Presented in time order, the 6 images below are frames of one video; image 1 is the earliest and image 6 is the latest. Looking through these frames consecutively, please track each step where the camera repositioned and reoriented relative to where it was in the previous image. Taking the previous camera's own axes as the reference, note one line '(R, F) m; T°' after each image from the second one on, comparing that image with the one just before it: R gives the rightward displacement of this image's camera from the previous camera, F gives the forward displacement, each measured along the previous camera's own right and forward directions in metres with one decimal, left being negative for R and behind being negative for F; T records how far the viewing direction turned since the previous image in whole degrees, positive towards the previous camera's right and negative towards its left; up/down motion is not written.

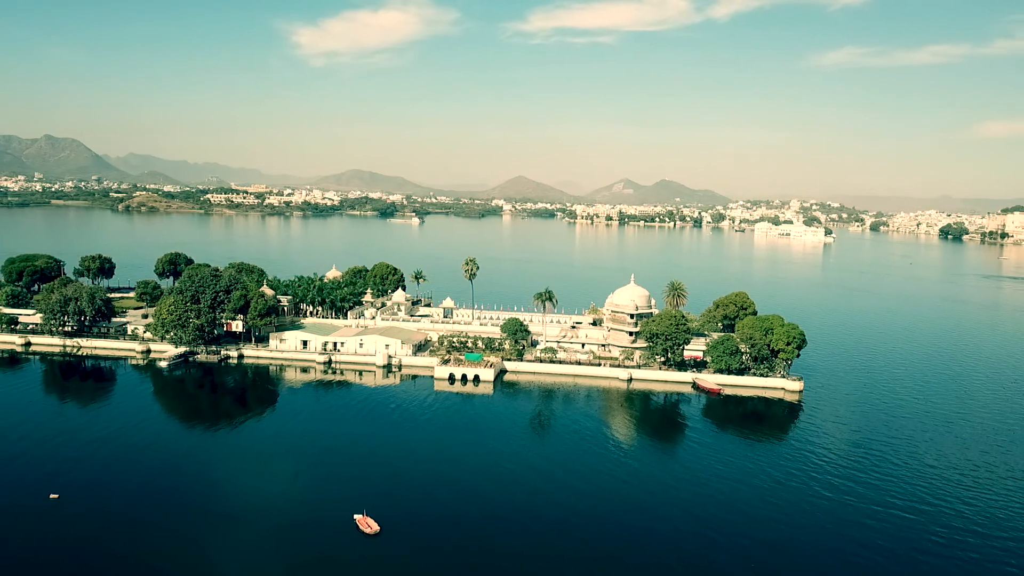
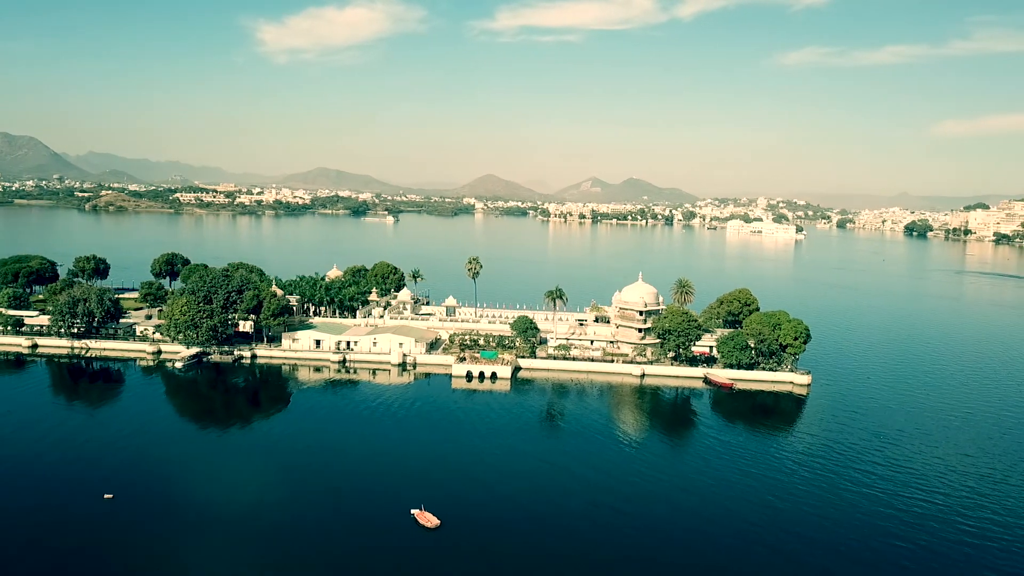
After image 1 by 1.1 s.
(-2.4, -0.3) m; +2°
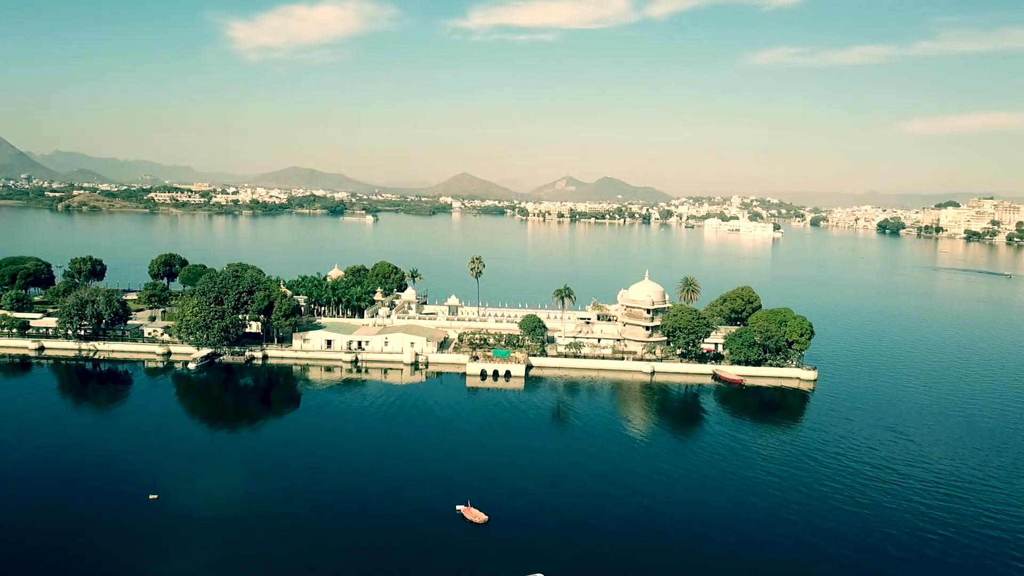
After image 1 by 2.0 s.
(-1.9, -0.3) m; +1°
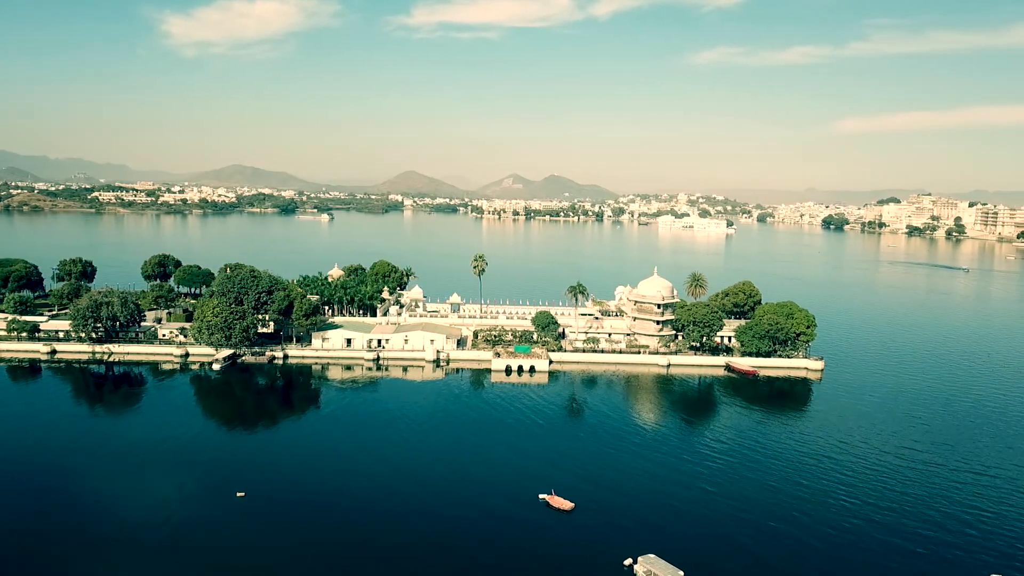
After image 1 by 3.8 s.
(-3.8, -0.5) m; +3°
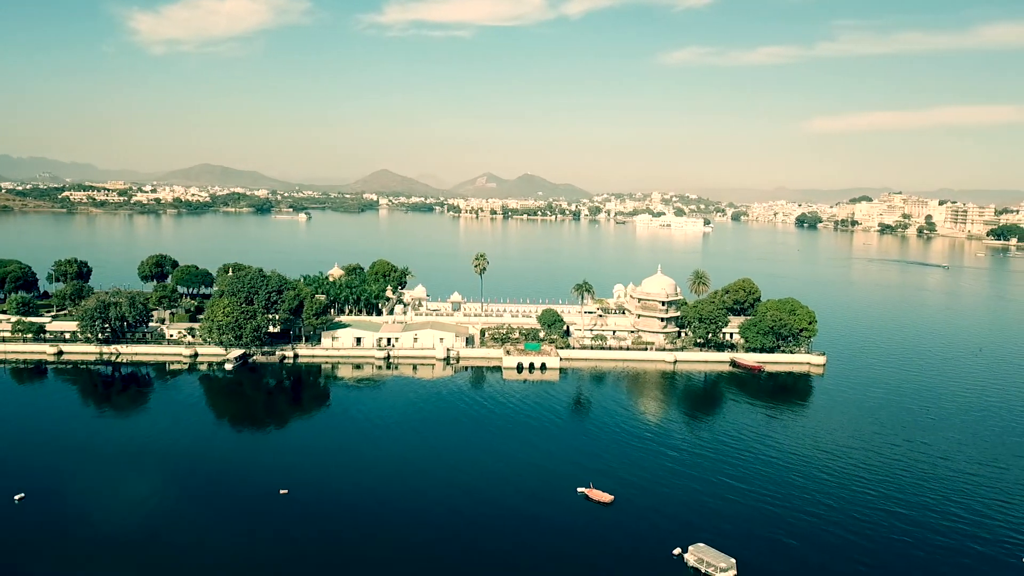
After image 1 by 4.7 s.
(-1.8, -0.3) m; +1°
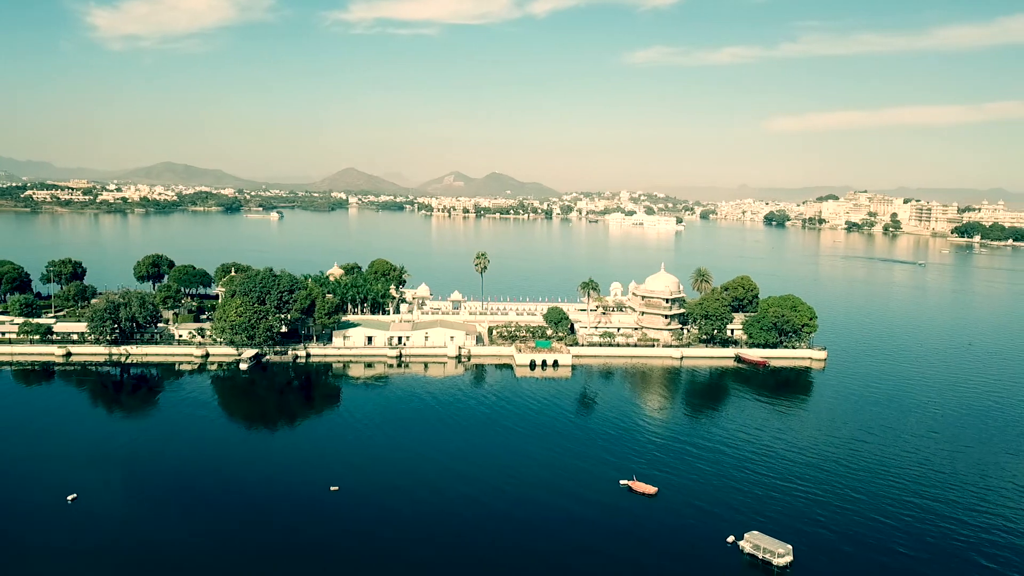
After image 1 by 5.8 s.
(-2.2, -0.4) m; +2°
